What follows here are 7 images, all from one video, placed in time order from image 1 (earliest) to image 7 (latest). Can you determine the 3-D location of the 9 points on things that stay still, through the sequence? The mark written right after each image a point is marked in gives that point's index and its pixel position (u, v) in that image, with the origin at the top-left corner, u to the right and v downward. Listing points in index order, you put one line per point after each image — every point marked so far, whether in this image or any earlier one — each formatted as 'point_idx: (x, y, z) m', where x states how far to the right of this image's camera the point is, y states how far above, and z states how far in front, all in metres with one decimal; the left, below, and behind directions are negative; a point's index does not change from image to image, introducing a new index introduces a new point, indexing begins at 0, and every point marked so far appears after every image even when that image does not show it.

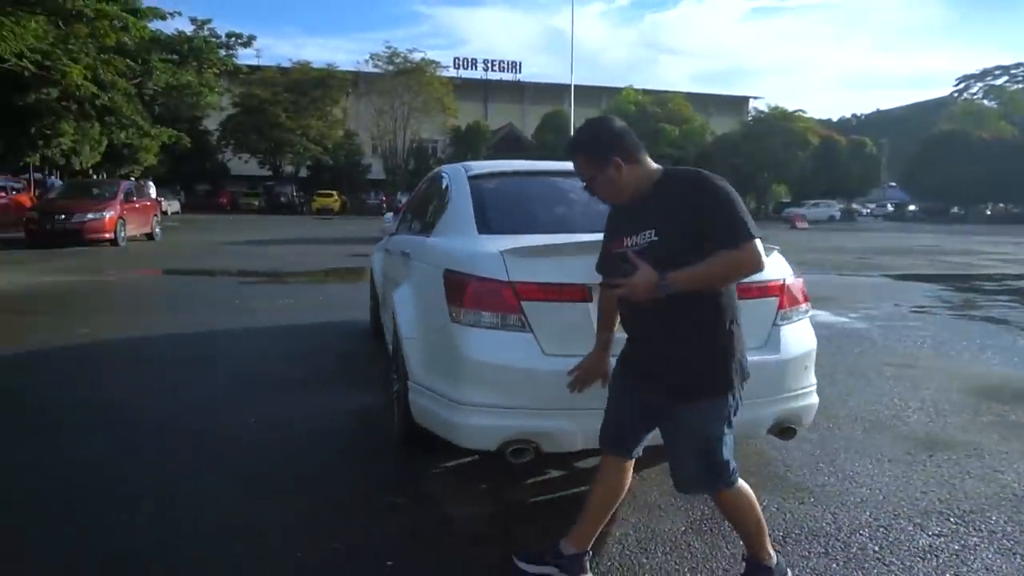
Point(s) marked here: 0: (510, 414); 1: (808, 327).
0: (0.0, -0.5, +3.6) m
1: (+1.4, -0.1, +4.3) m
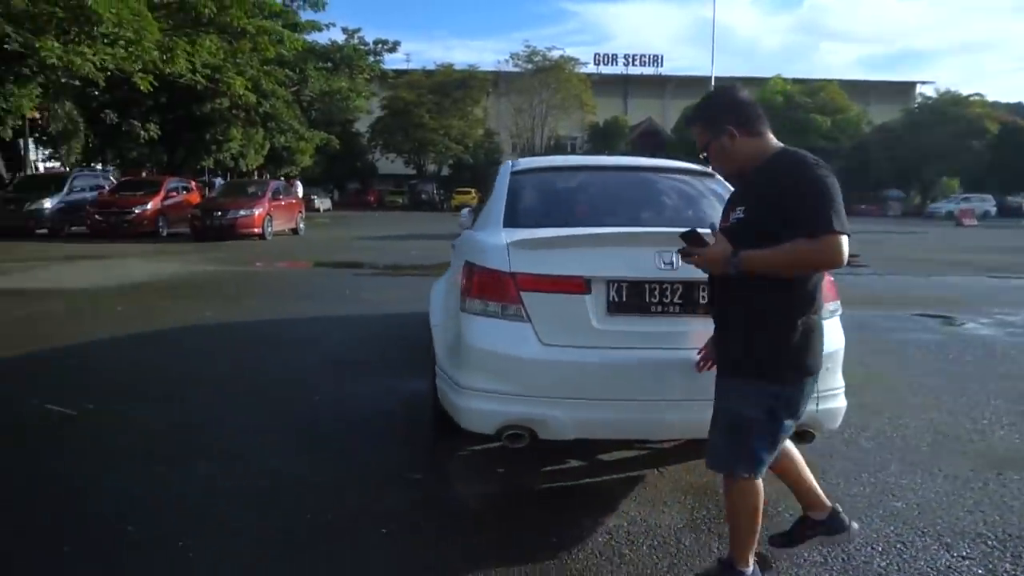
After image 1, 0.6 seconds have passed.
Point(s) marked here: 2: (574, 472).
0: (0.0, -0.5, +3.9) m
1: (+1.5, -0.2, +4.2) m
2: (+0.3, -0.9, +4.4) m
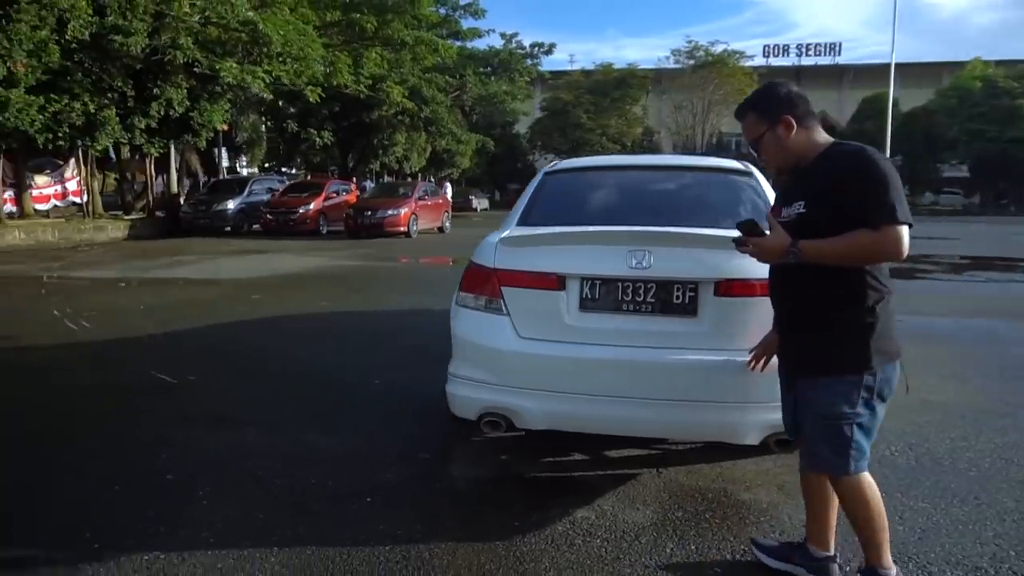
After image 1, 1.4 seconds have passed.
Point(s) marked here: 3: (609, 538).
0: (-0.1, -0.5, +4.2) m
1: (+1.5, -0.2, +4.1) m
2: (+0.3, -0.9, +4.6) m
3: (+0.4, -1.1, +3.9) m
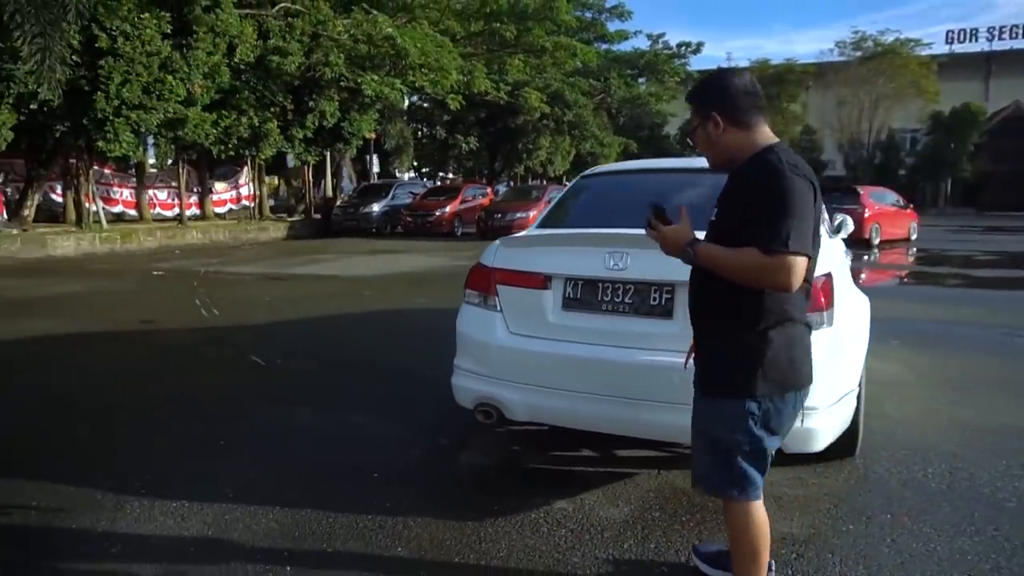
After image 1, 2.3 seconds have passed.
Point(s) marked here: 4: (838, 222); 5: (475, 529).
0: (-0.2, -0.5, +4.4) m
1: (+1.3, -0.2, +3.9) m
2: (+0.4, -0.9, +4.7) m
3: (+0.3, -1.1, +4.0) m
4: (+2.3, +0.5, +6.4) m
5: (-0.2, -1.1, +4.0) m
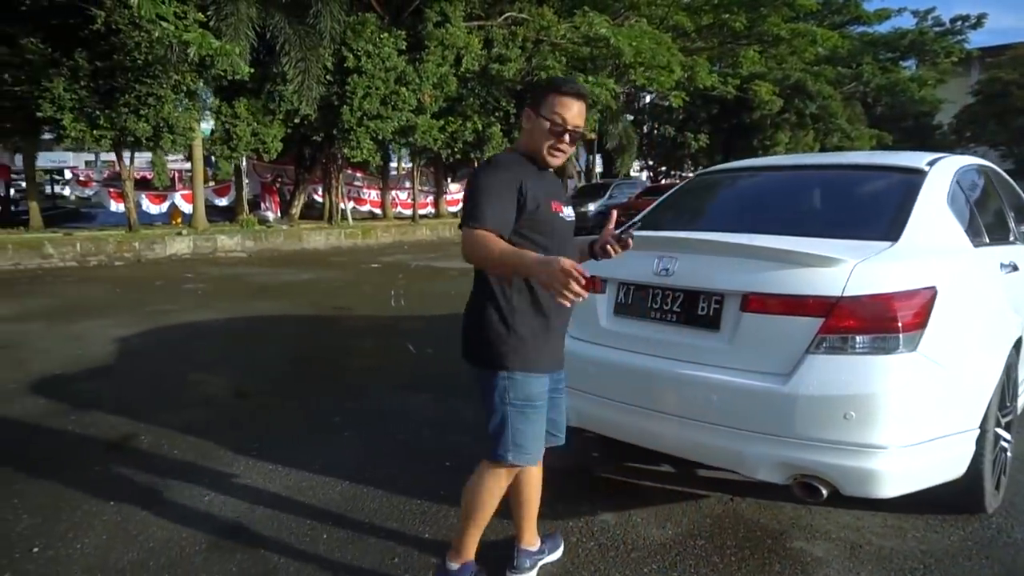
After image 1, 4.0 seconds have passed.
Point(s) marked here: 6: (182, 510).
0: (+0.1, -0.5, +4.3) m
1: (+1.4, -0.3, +3.3) m
2: (+0.7, -0.9, +4.4) m
3: (+0.4, -1.1, +3.8) m
4: (+3.2, +0.4, +5.3) m
5: (0.0, -1.1, +4.0) m
6: (-1.5, -1.0, +4.0) m
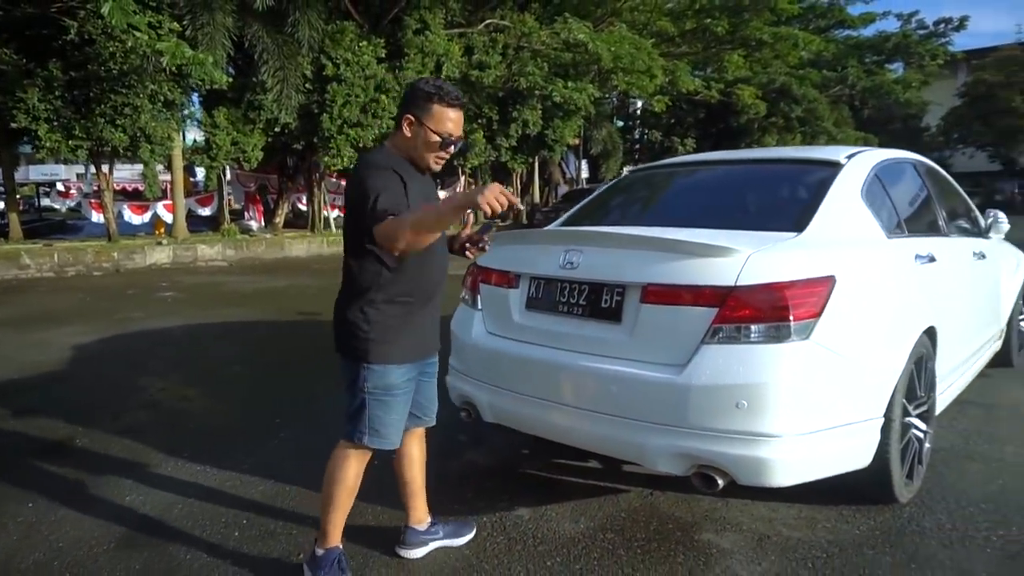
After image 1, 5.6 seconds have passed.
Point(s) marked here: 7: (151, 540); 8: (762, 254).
0: (-0.2, -0.5, +4.4) m
1: (+1.0, -0.3, +3.3) m
2: (+0.3, -0.9, +4.4) m
3: (0.0, -1.1, +3.8) m
4: (+2.8, +0.4, +5.2) m
5: (-0.4, -1.1, +4.0) m
6: (-1.9, -1.0, +4.0) m
7: (-1.5, -1.1, +3.8) m
8: (+1.0, +0.1, +3.5) m
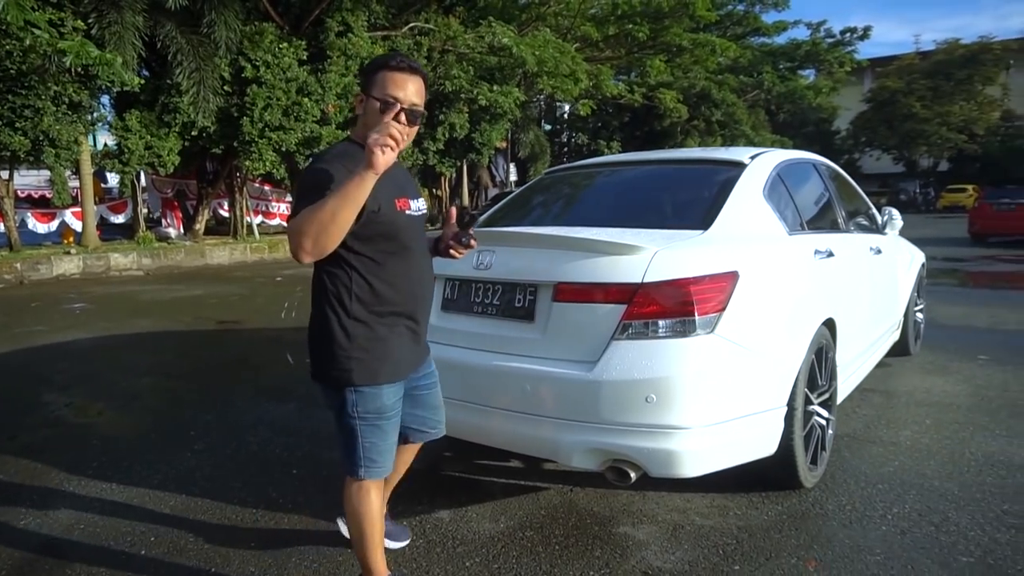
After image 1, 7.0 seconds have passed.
0: (-0.6, -0.5, +4.4) m
1: (+0.6, -0.2, +3.4) m
2: (-0.1, -0.9, +4.5) m
3: (-0.3, -1.1, +3.8) m
4: (+2.3, +0.4, +5.4) m
5: (-0.8, -1.1, +4.0) m
6: (-2.2, -1.1, +3.9) m
7: (-1.9, -1.1, +3.7) m
8: (+0.6, +0.1, +3.6) m
